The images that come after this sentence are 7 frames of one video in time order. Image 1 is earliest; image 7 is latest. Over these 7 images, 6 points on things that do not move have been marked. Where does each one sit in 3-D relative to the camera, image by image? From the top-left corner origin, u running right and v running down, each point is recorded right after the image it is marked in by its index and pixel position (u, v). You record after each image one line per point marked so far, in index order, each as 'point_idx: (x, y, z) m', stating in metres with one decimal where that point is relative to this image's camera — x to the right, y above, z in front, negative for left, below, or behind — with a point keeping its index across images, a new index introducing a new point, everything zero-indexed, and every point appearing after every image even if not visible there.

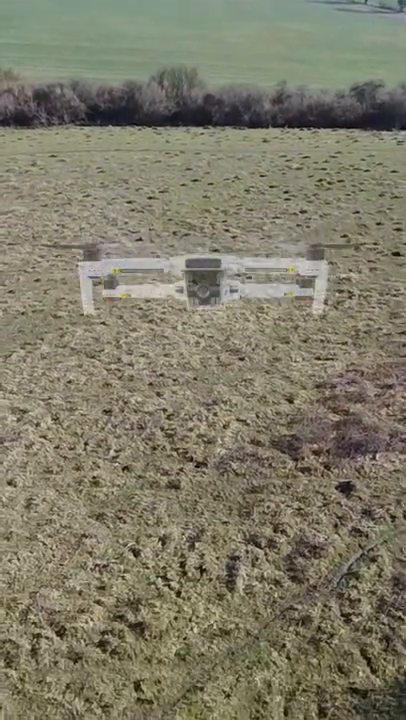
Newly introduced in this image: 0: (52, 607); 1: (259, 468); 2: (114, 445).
0: (-1.3, -2.1, +6.4) m
1: (+0.6, -1.1, +8.0) m
2: (-1.0, -0.9, +8.5) m
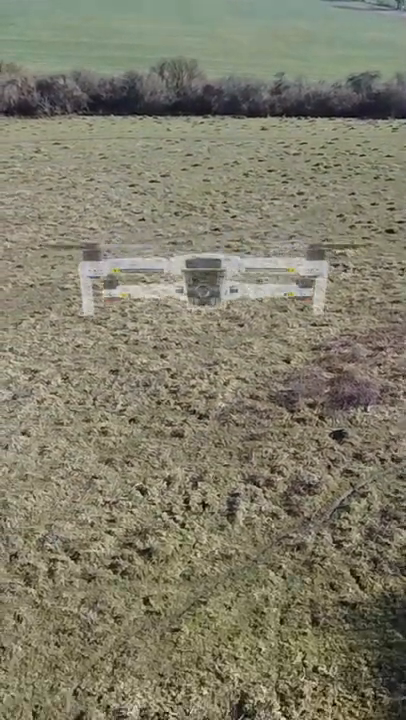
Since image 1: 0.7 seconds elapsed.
0: (-1.2, -1.6, +7.0) m
1: (+0.6, -0.7, +8.5) m
2: (-1.0, -0.5, +9.0) m
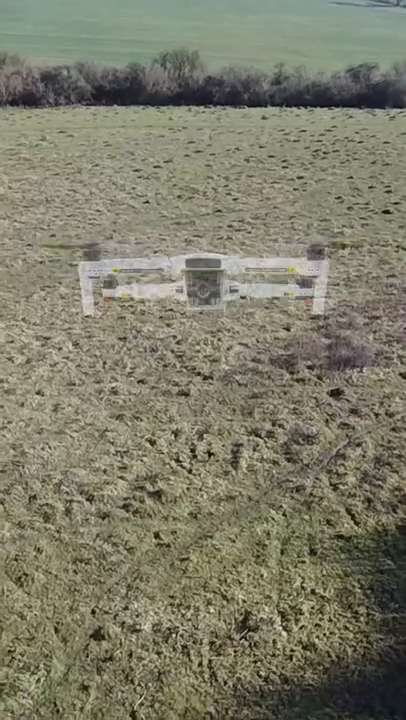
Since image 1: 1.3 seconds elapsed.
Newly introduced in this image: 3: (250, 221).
0: (-1.2, -1.2, +7.5) m
1: (+0.7, -0.2, +9.0) m
2: (-0.9, 0.0, +9.5) m
3: (+0.9, +2.6, +14.3) m
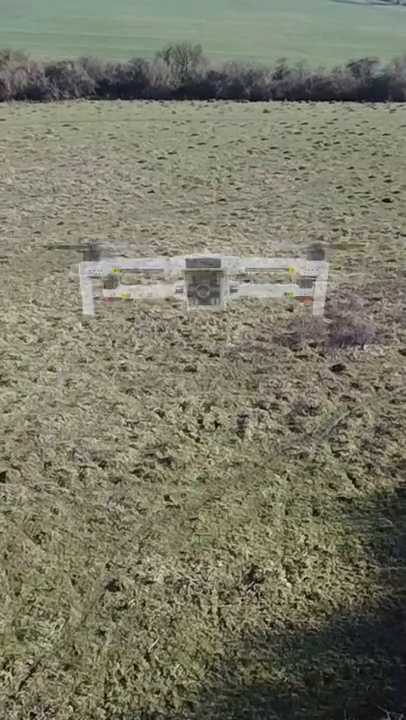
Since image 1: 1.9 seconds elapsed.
0: (-1.1, -0.9, +7.8) m
1: (+0.7, 0.0, +9.3) m
2: (-0.8, +0.2, +9.9) m
3: (+1.0, +2.9, +14.6) m
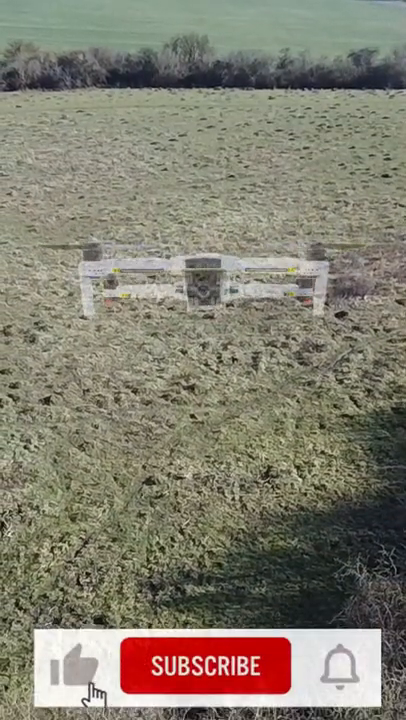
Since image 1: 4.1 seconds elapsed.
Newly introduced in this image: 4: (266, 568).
0: (-0.9, -0.2, +8.8) m
1: (+1.0, +0.7, +10.4) m
2: (-0.6, +0.9, +10.9) m
3: (+1.2, +3.6, +15.6) m
4: (+0.5, -1.7, +6.2) m
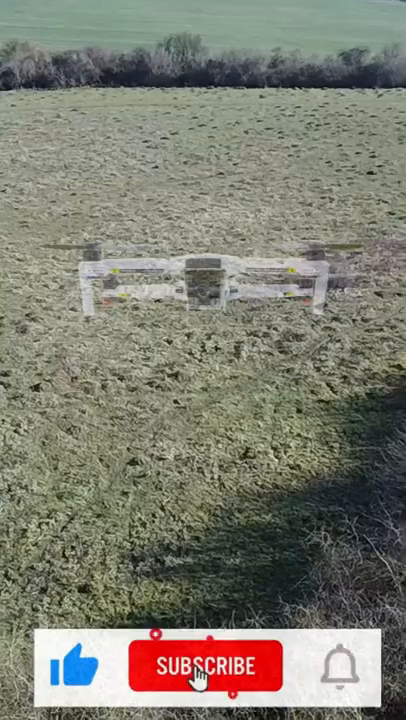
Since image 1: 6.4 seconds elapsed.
0: (-1.1, -0.1, +9.2) m
1: (+0.8, +0.9, +10.7) m
2: (-0.8, +1.1, +11.3) m
3: (+1.0, +3.7, +16.0) m
4: (+0.3, -1.5, +6.6) m
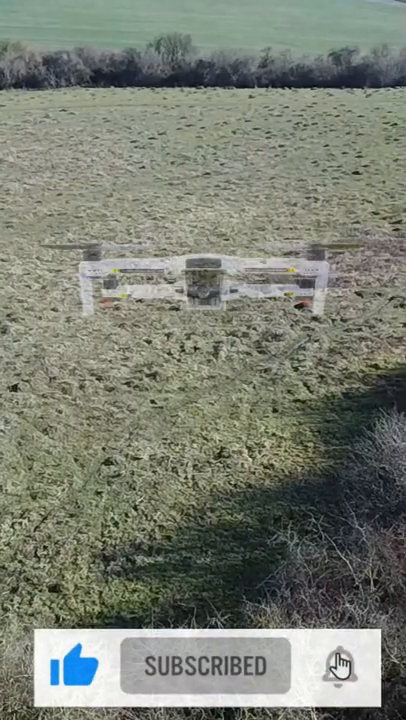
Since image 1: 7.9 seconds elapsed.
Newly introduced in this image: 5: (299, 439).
0: (-1.3, -0.1, +9.2) m
1: (+0.5, +0.9, +10.8) m
2: (-1.1, +1.1, +11.3) m
3: (+0.7, +3.7, +16.0) m
4: (+0.1, -1.5, +6.6) m
5: (+1.0, -0.8, +7.8) m
